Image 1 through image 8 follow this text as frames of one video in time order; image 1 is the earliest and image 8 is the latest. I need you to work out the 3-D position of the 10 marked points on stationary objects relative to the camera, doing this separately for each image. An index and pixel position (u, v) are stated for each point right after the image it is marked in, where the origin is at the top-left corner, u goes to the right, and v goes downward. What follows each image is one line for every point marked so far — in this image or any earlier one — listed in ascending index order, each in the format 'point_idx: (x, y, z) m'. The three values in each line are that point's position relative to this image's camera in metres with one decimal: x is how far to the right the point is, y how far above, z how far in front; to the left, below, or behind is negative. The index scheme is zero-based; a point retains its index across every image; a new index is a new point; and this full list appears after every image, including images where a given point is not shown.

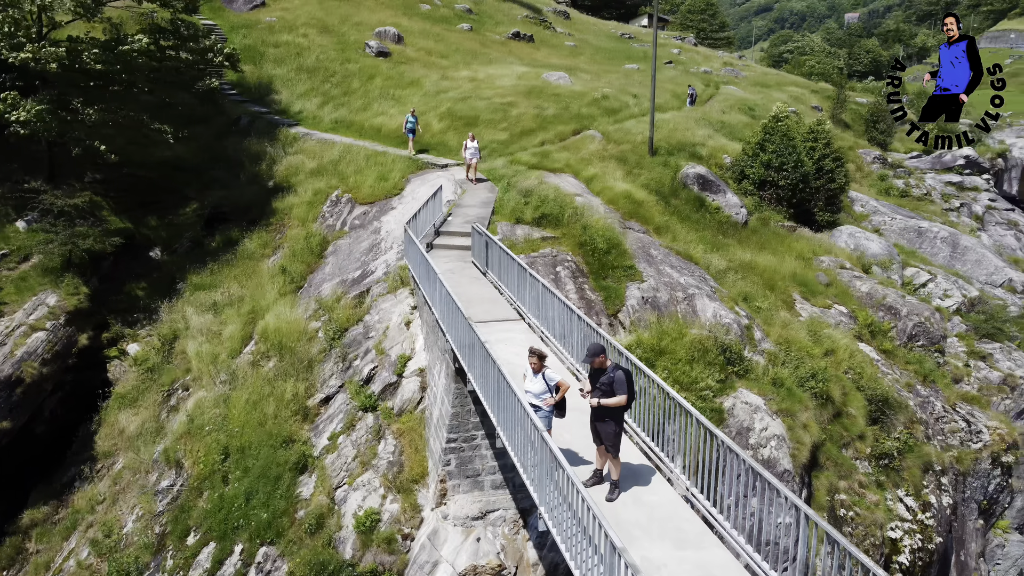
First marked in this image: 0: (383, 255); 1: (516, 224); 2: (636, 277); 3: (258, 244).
0: (-2.5, +0.6, +15.8) m
1: (+0.1, +1.2, +15.9) m
2: (+2.1, +0.2, +14.1) m
3: (-5.9, +1.0, +19.1) m
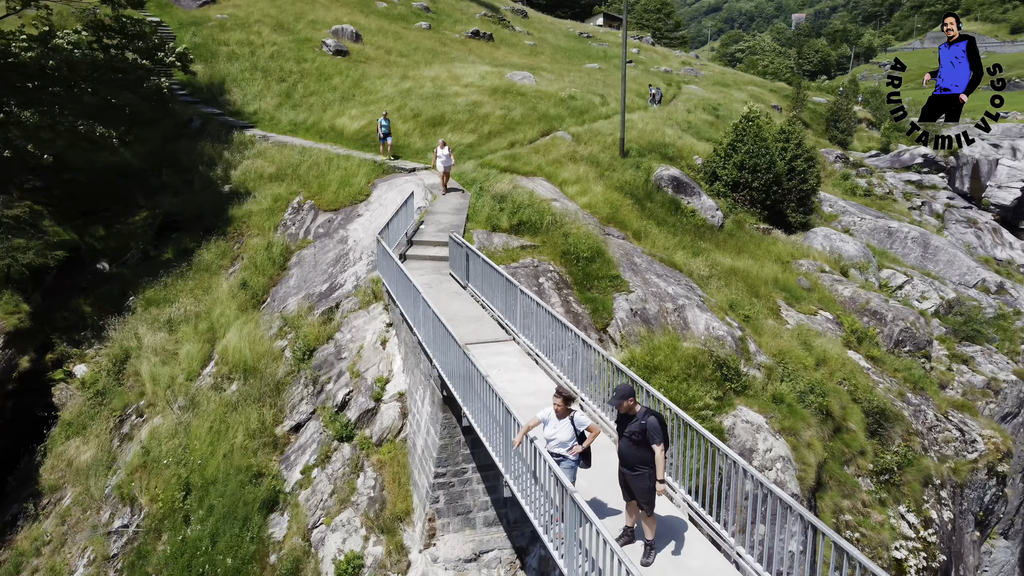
0: (-2.9, +0.4, +14.9) m
1: (-0.4, +1.0, +15.1) m
2: (+1.8, 0.0, +13.4) m
3: (-6.5, +0.7, +17.9) m
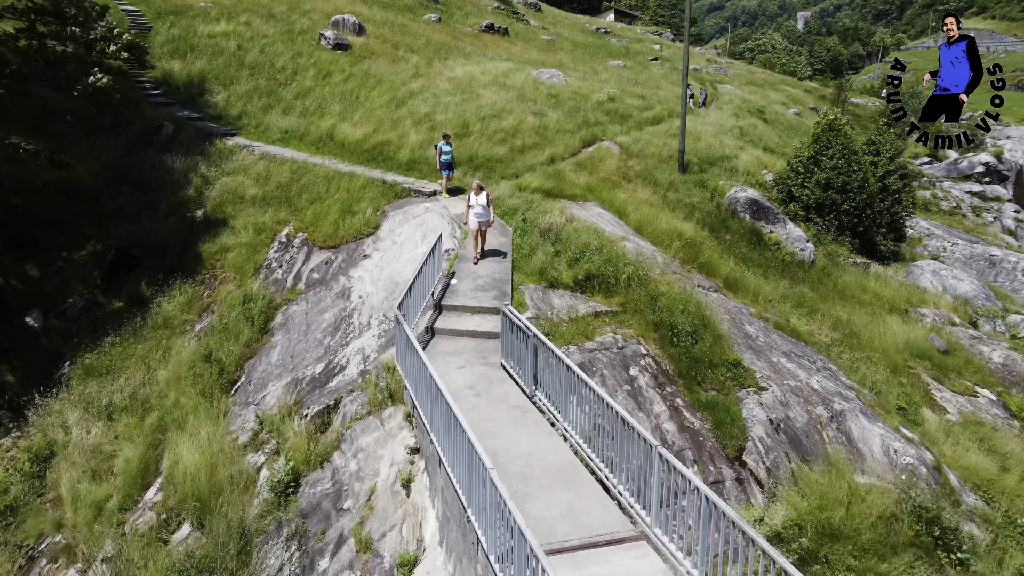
0: (-2.0, -0.7, +10.8) m
1: (+0.5, -0.1, +11.0) m
2: (+2.7, -1.1, +9.2) m
3: (-5.6, -0.3, +13.8) m
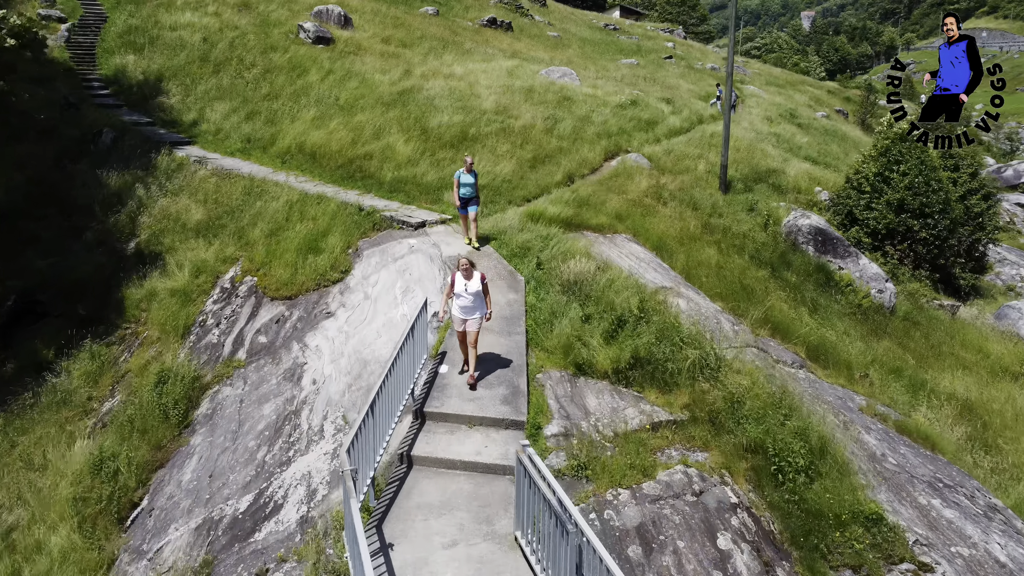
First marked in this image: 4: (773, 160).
0: (-1.9, -1.5, +7.4) m
1: (+0.7, -0.9, +7.7) m
2: (+2.8, -1.9, +5.9) m
3: (-5.5, -1.1, +10.5) m
4: (+6.3, +3.1, +19.7) m
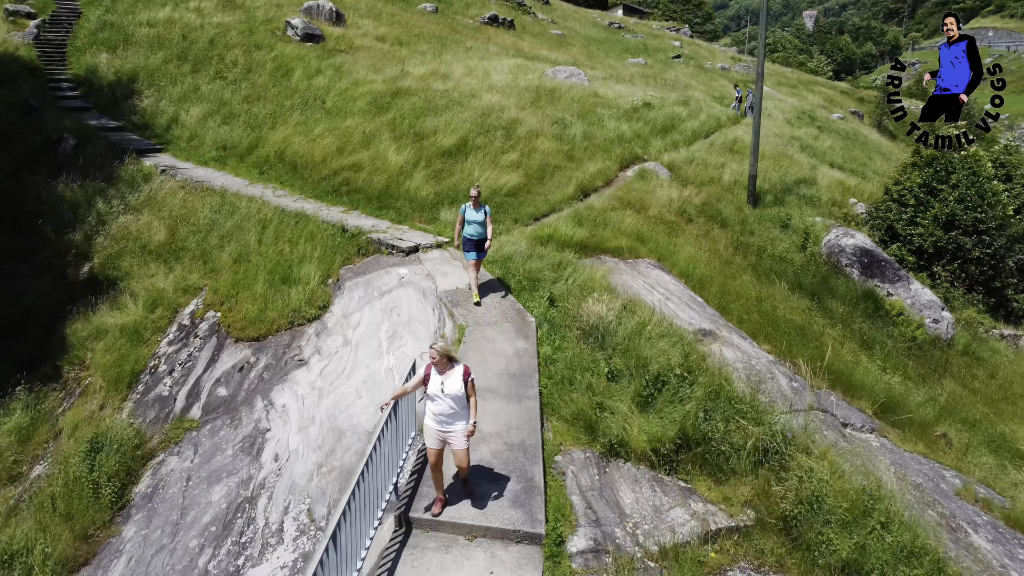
0: (-1.8, -1.9, +5.8) m
1: (+0.7, -1.4, +6.0) m
2: (+2.9, -2.4, +4.3) m
3: (-5.4, -1.5, +8.8) m
4: (+6.4, +2.6, +18.1) m
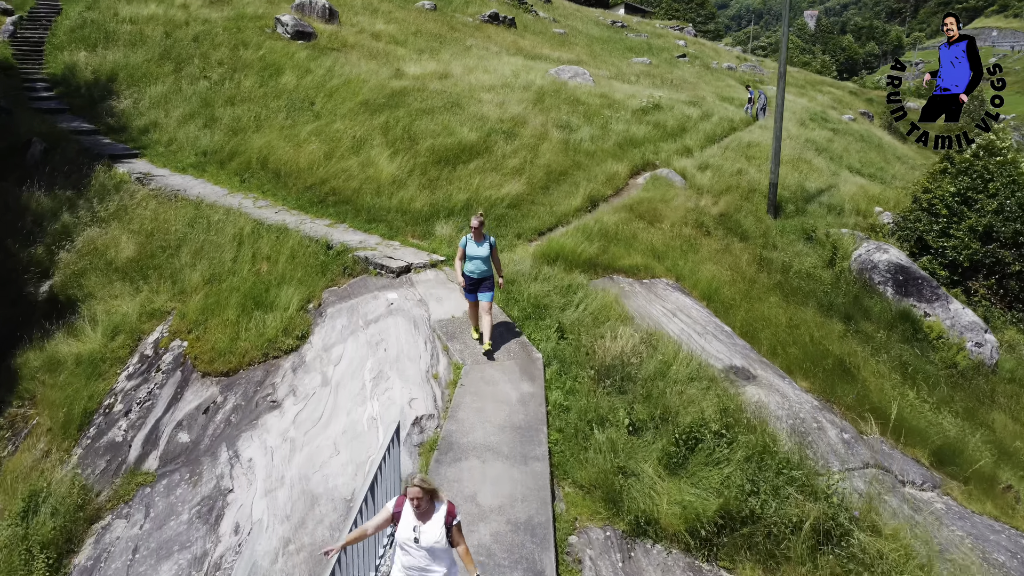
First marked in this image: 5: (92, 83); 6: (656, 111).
0: (-1.8, -2.2, +4.7) m
1: (+0.8, -1.6, +4.9) m
2: (+2.9, -2.6, +3.2) m
3: (-5.4, -1.8, +7.8) m
4: (+6.4, +2.4, +17.0) m
5: (-9.0, +4.4, +17.6) m
6: (+3.3, +4.0, +18.8) m
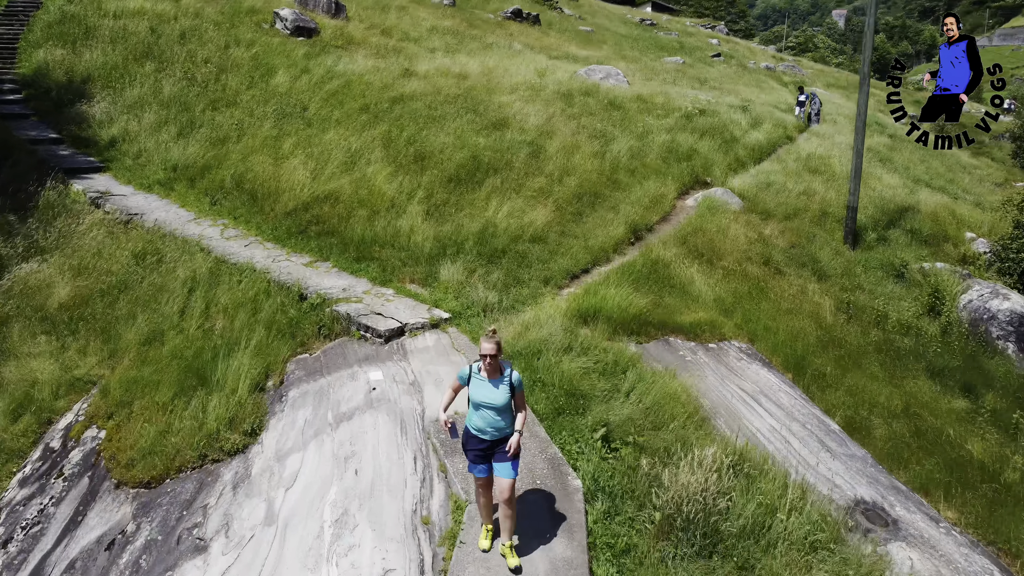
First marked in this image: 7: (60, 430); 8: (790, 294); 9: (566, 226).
0: (-1.7, -2.8, +2.5) m
1: (+0.9, -2.2, +2.7) m
2: (+2.9, -3.3, +0.9) m
3: (-5.2, -2.4, +5.7) m
4: (+6.8, +1.7, +14.6) m
5: (-8.6, +3.9, +15.6) m
6: (+3.8, +3.4, +16.5) m
7: (-3.7, -1.1, +6.7) m
8: (+3.1, -0.1, +9.1) m
9: (+0.7, +0.8, +9.8) m
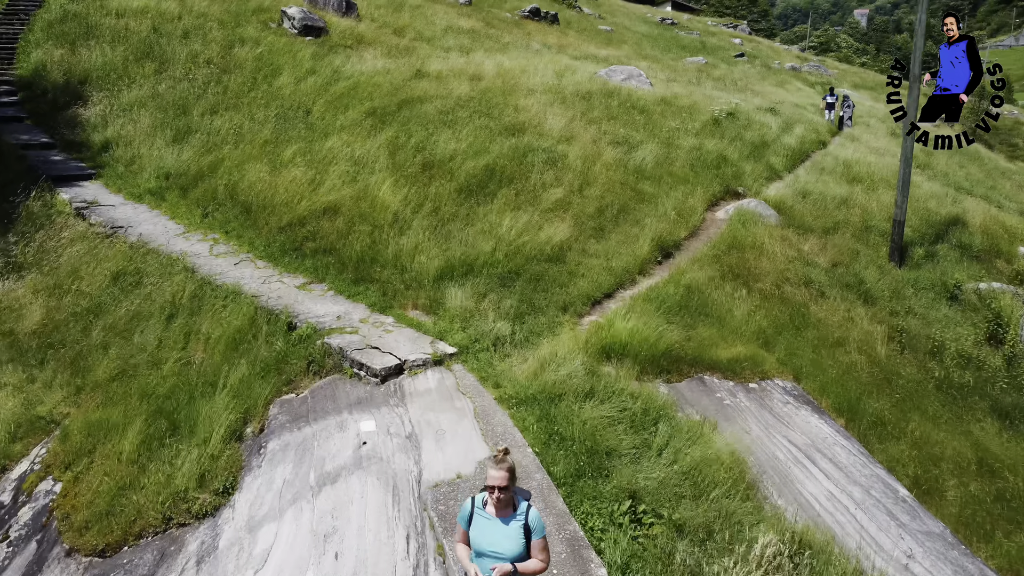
0: (-1.7, -3.0, +1.7) m
1: (+0.9, -2.5, +1.8) m
2: (+2.9, -3.5, 0.0) m
3: (-5.1, -2.6, +4.9) m
4: (+7.1, +1.4, +13.6) m
5: (-8.3, +3.7, +15.0) m
6: (+4.1, +3.2, +15.6) m
7: (-3.6, -1.4, +5.9) m
8: (+3.2, -0.3, +8.1) m
9: (+0.8, +0.5, +8.9) m
